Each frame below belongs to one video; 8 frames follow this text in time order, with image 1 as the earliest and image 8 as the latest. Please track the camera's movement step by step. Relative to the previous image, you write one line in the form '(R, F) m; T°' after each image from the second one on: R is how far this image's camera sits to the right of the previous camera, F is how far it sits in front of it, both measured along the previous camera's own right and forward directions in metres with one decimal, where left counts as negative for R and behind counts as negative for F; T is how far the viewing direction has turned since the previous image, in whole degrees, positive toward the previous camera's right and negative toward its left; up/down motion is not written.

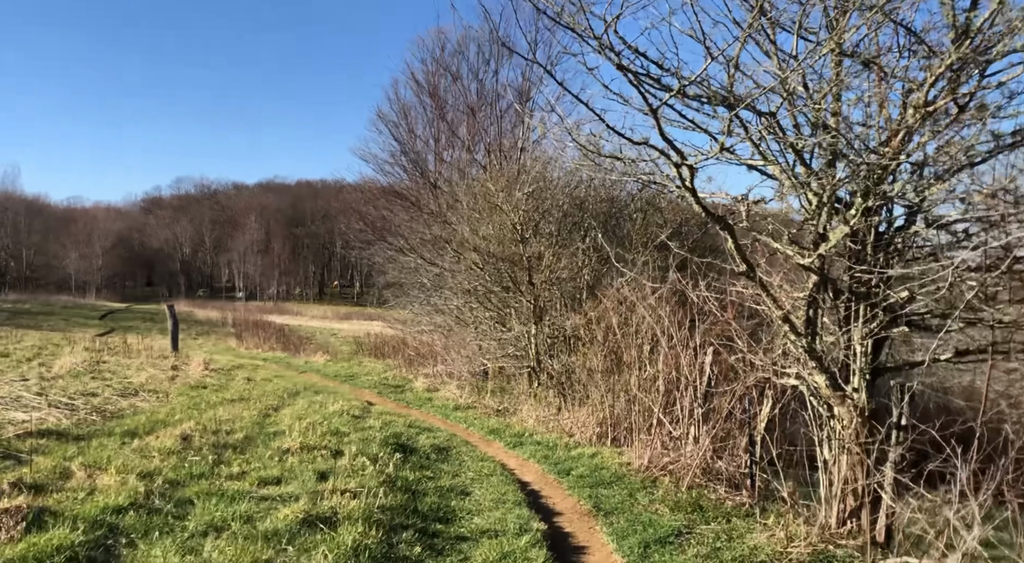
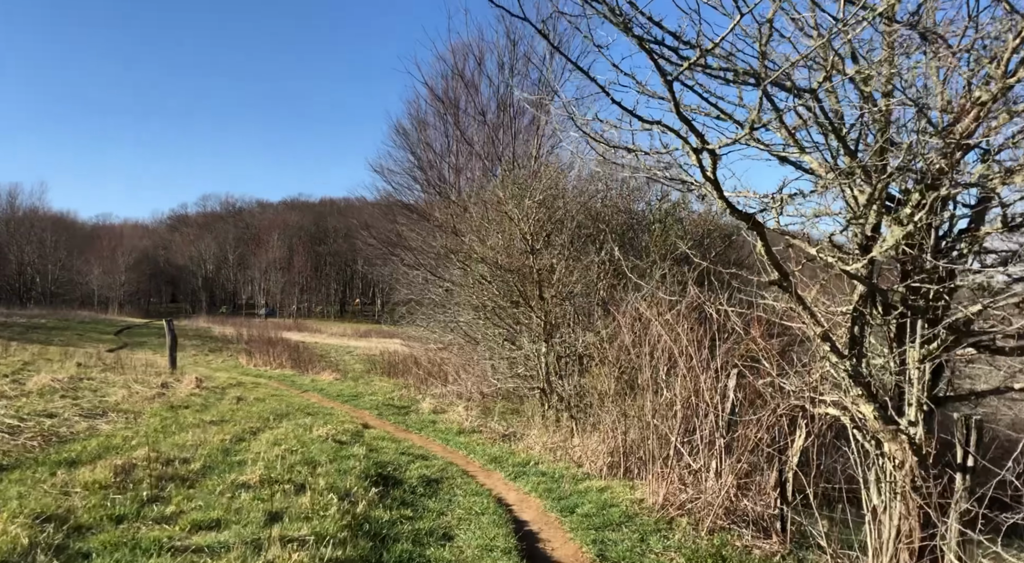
(+0.2, +1.0) m; -2°
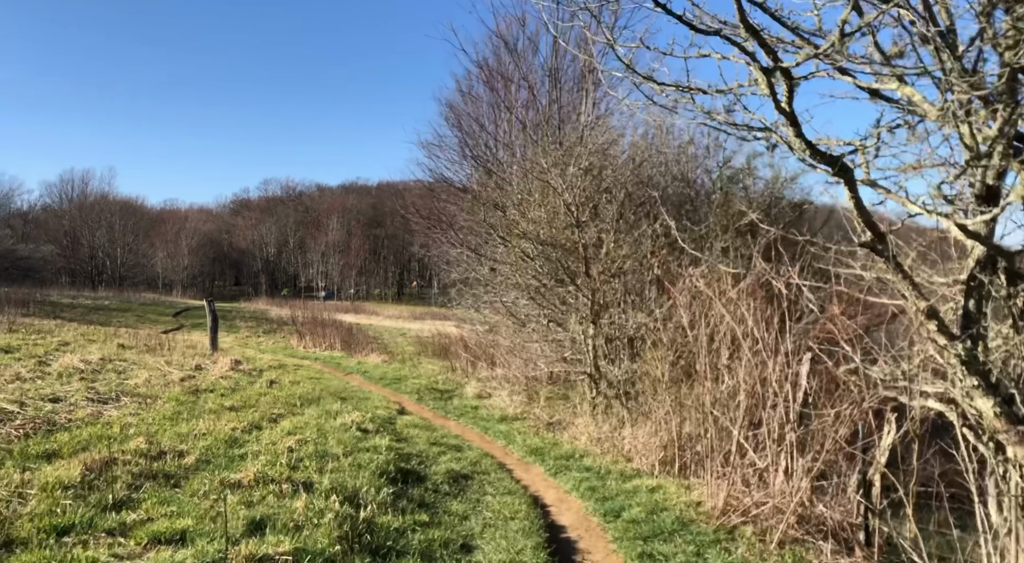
(+0.2, +1.0) m; -4°
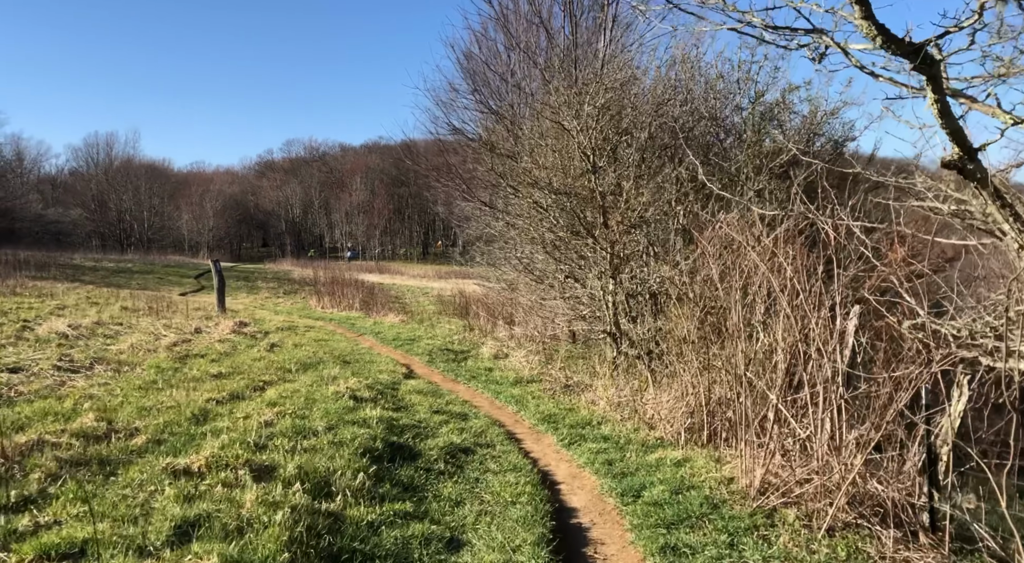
(+0.2, +1.0) m; -2°
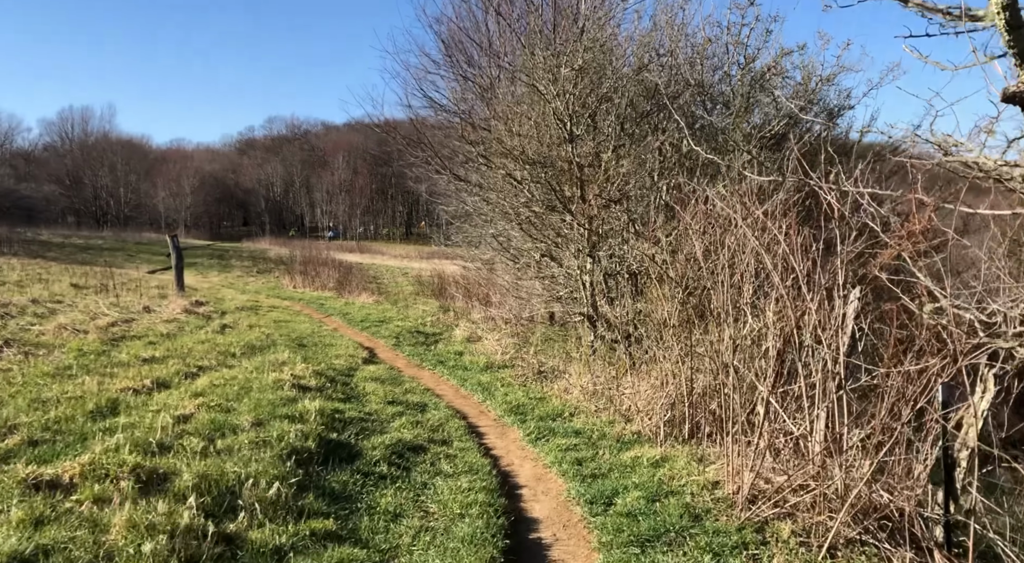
(+0.2, +0.9) m; +1°
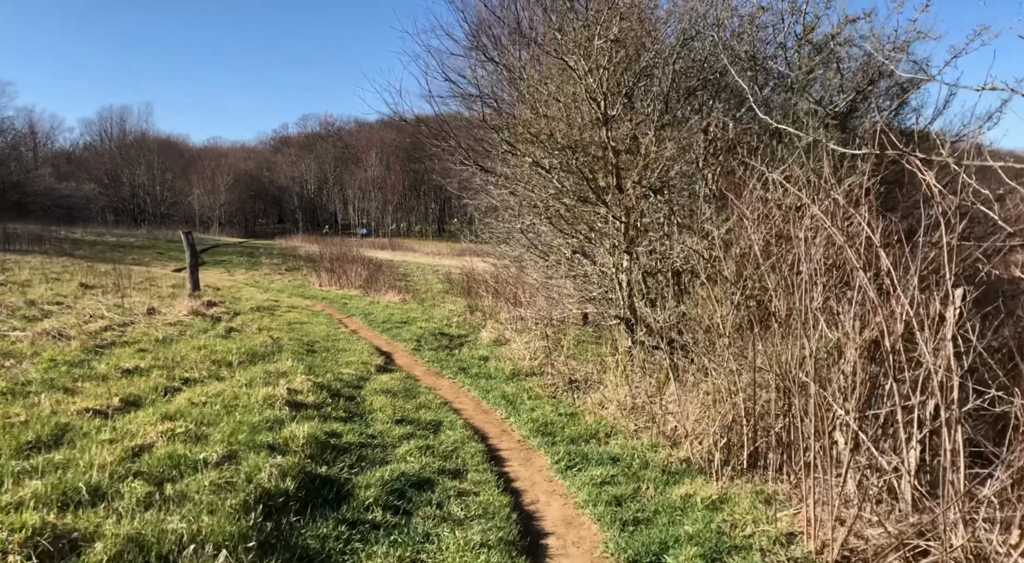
(+0.1, +1.1) m; -2°
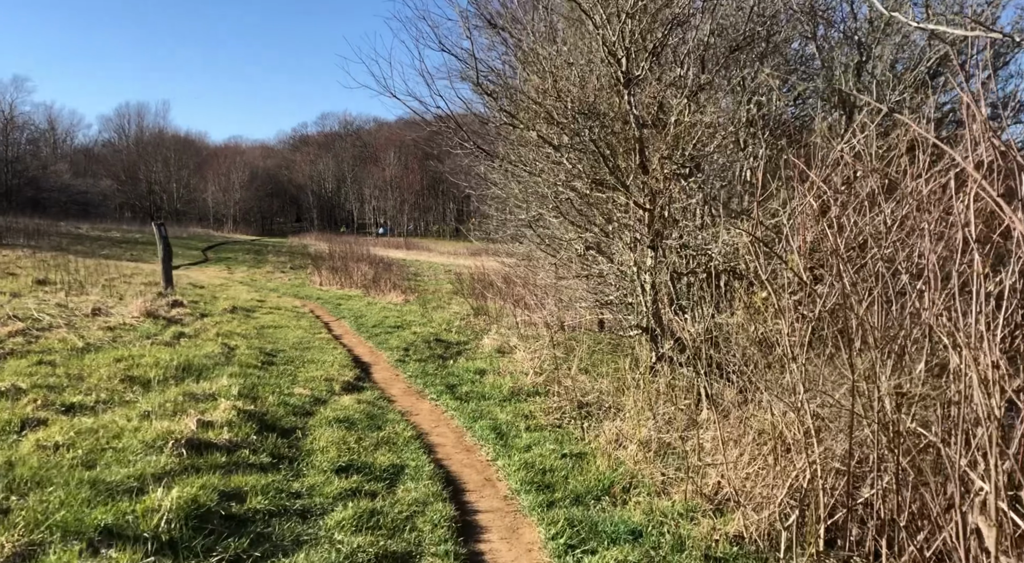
(+0.2, +1.8) m; -1°
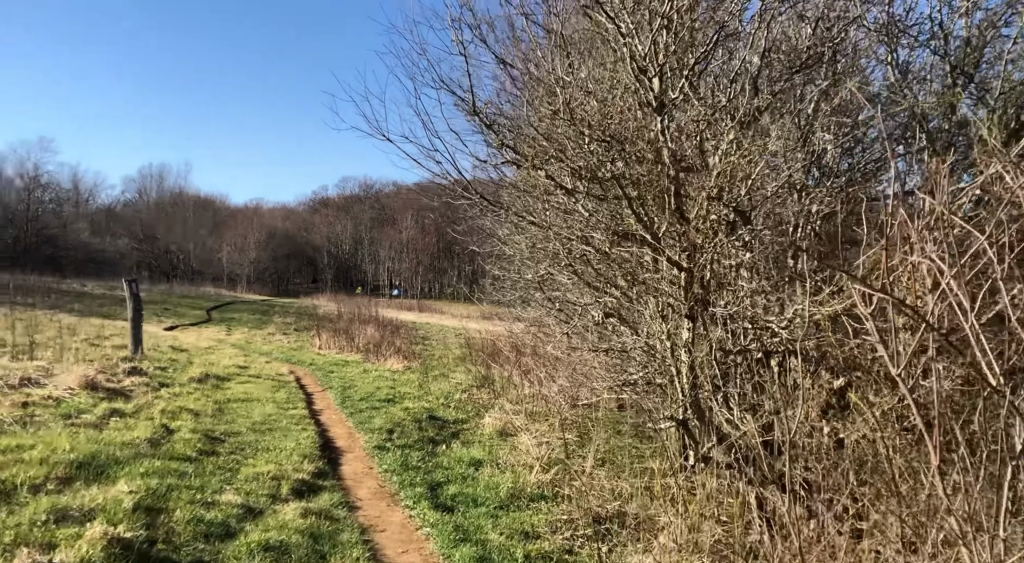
(+0.1, +1.6) m; -1°
